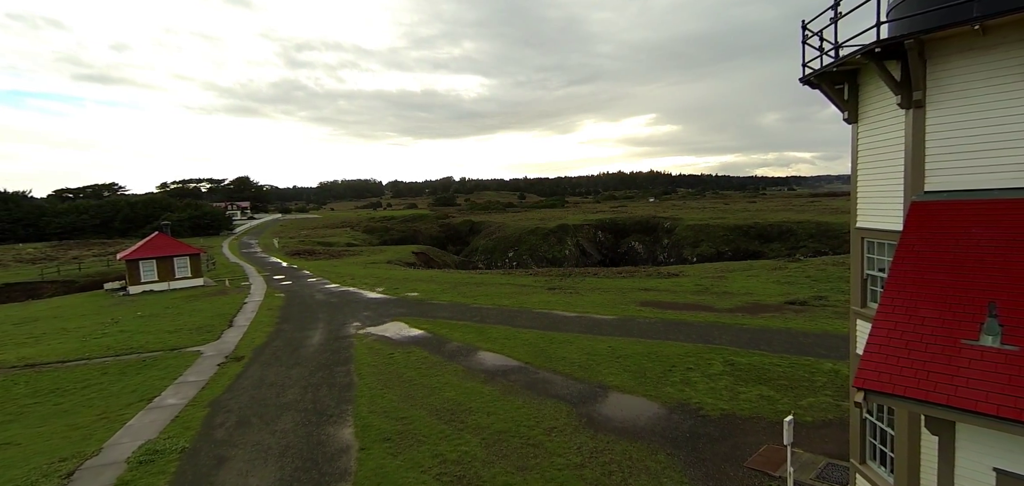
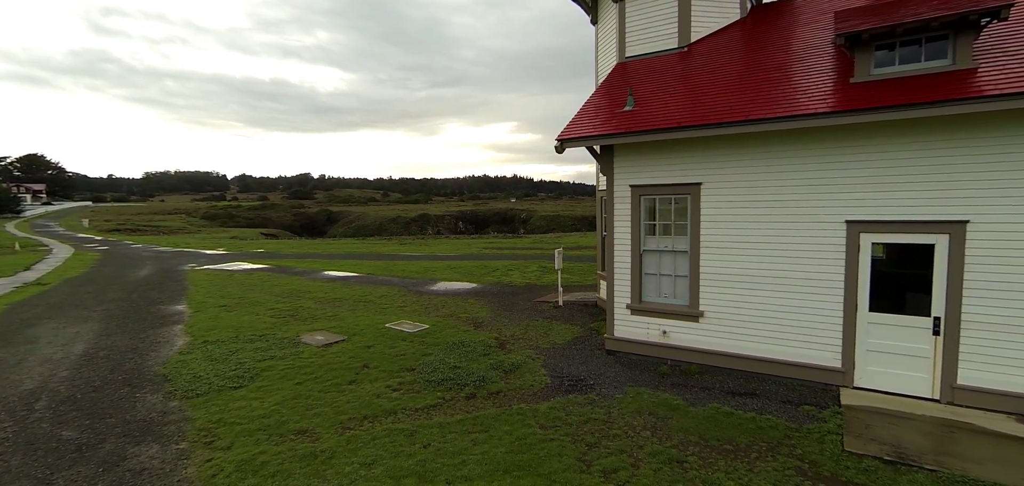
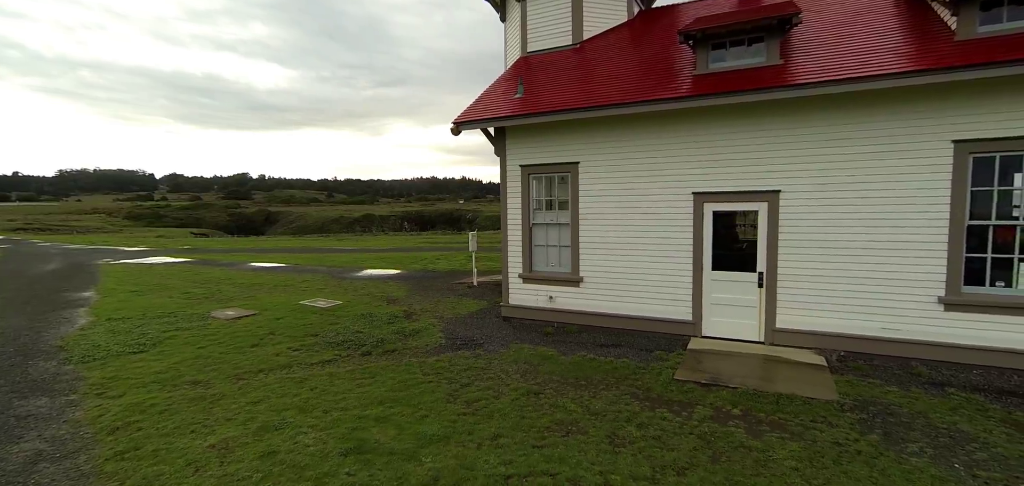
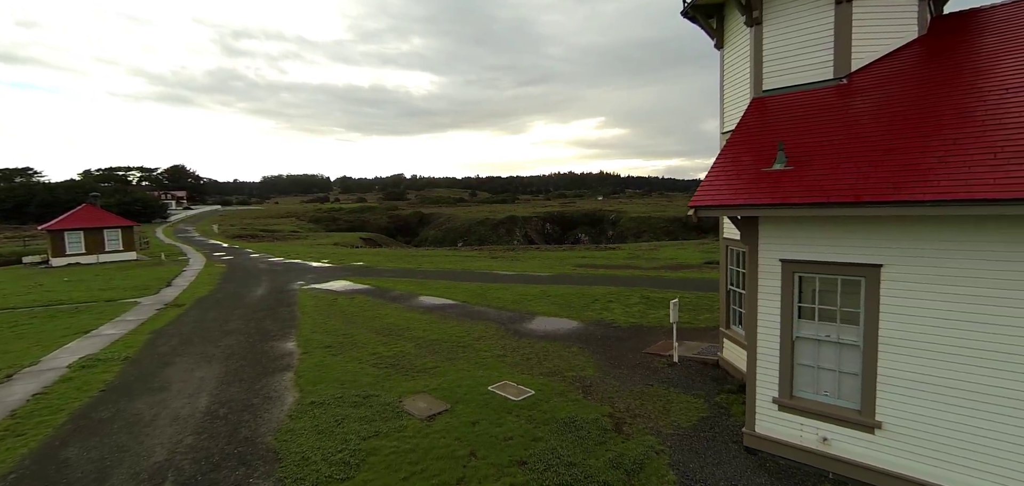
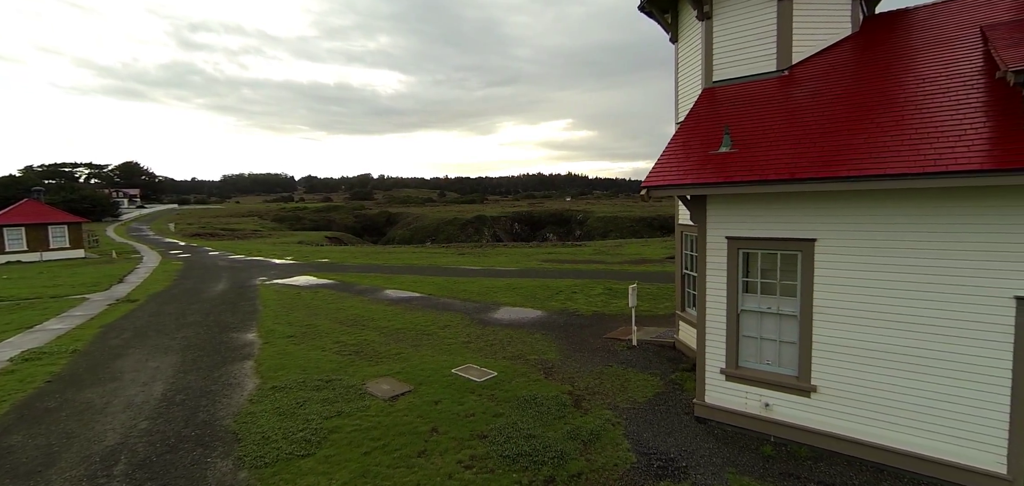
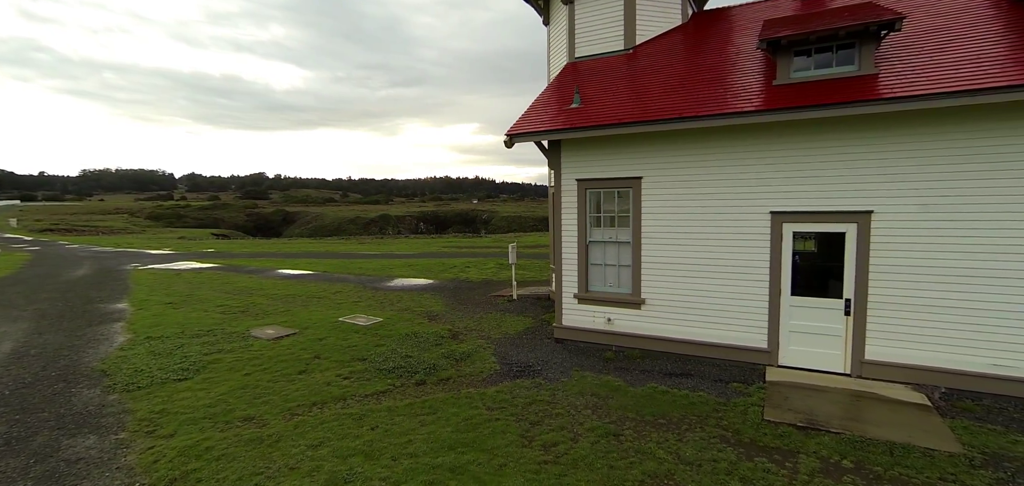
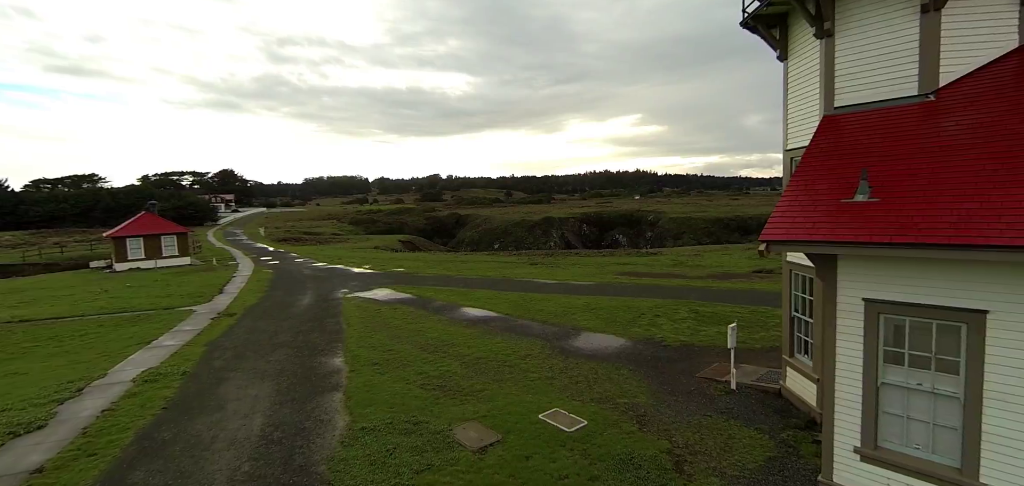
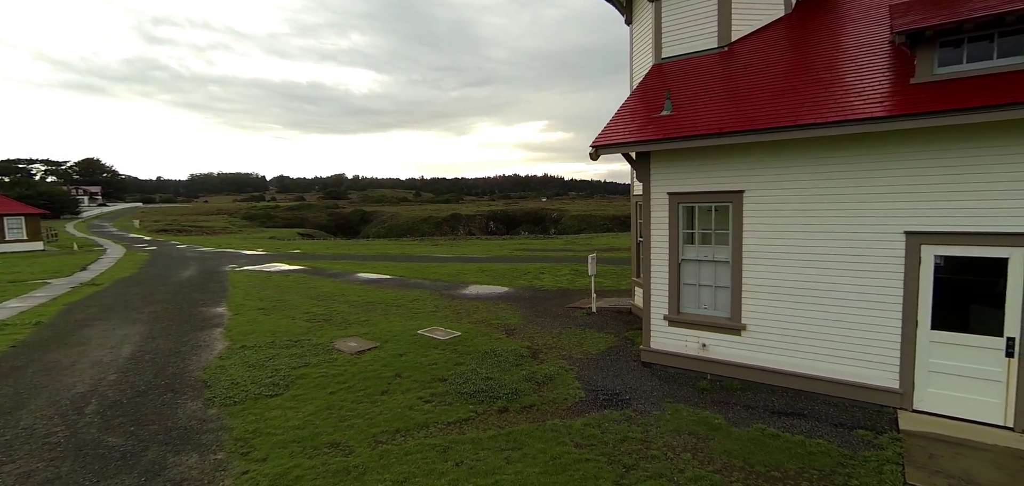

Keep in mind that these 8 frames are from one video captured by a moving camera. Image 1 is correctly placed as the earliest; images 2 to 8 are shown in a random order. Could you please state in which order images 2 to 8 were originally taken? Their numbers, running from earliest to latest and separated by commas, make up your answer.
7, 4, 5, 8, 2, 6, 3
